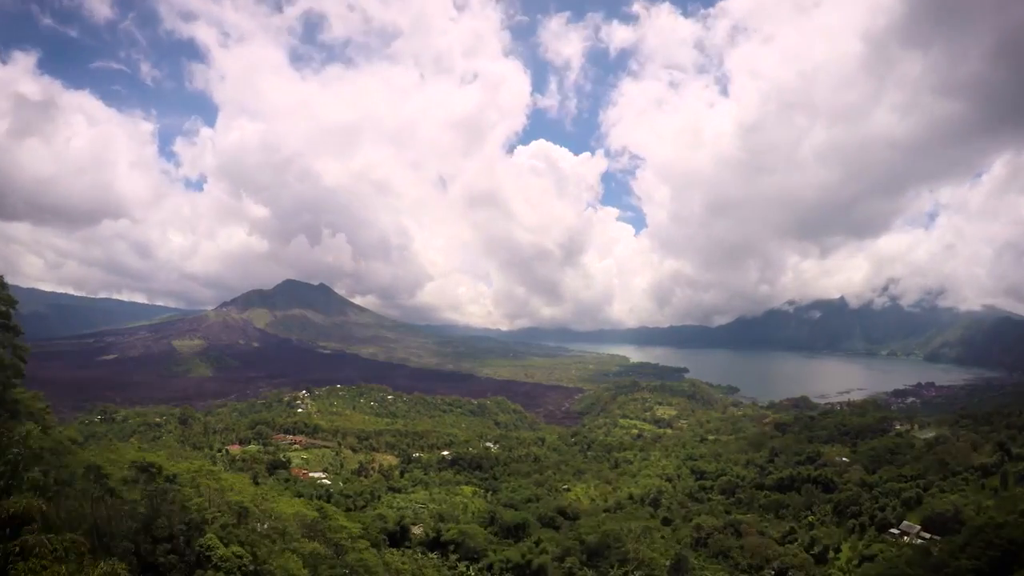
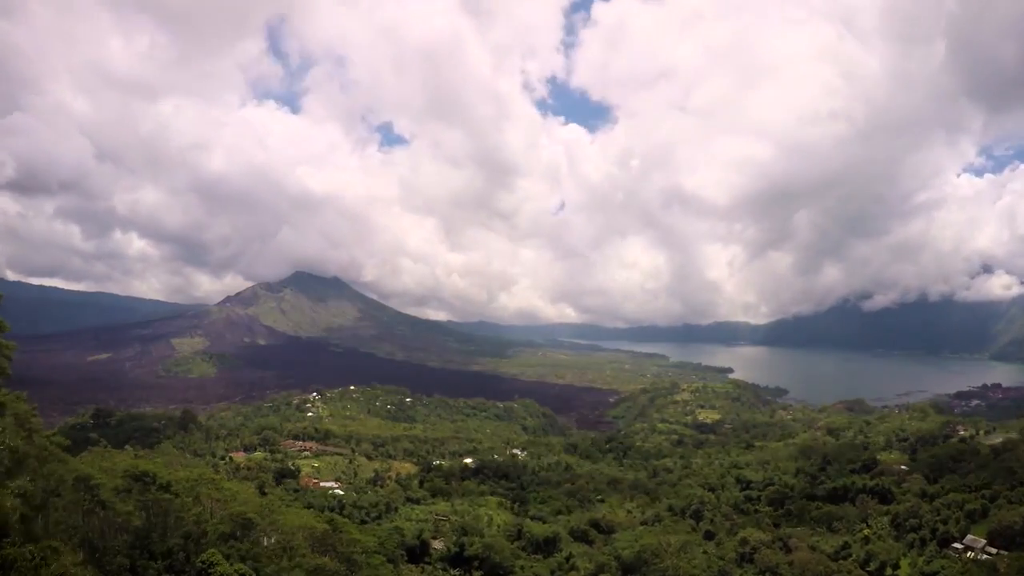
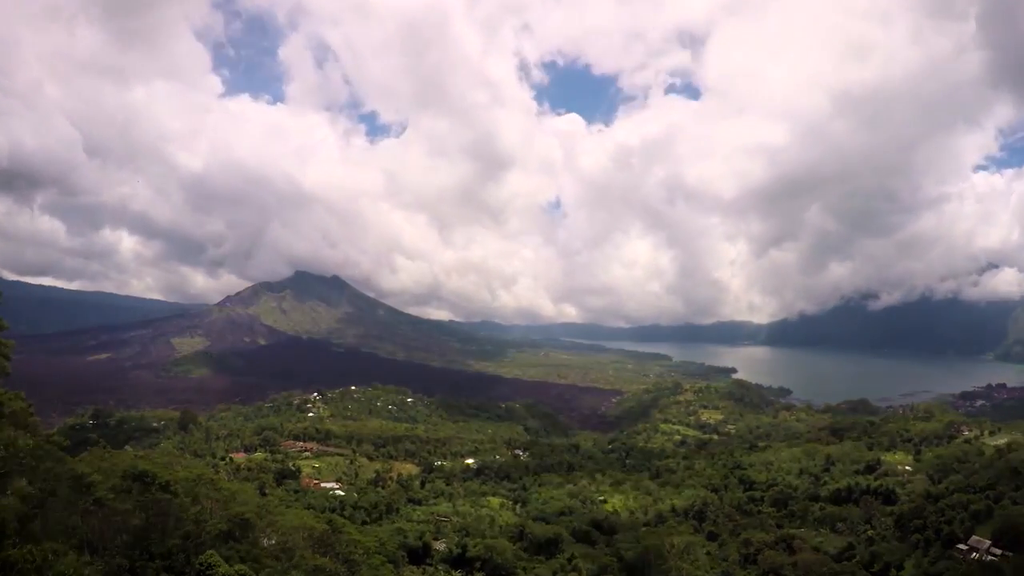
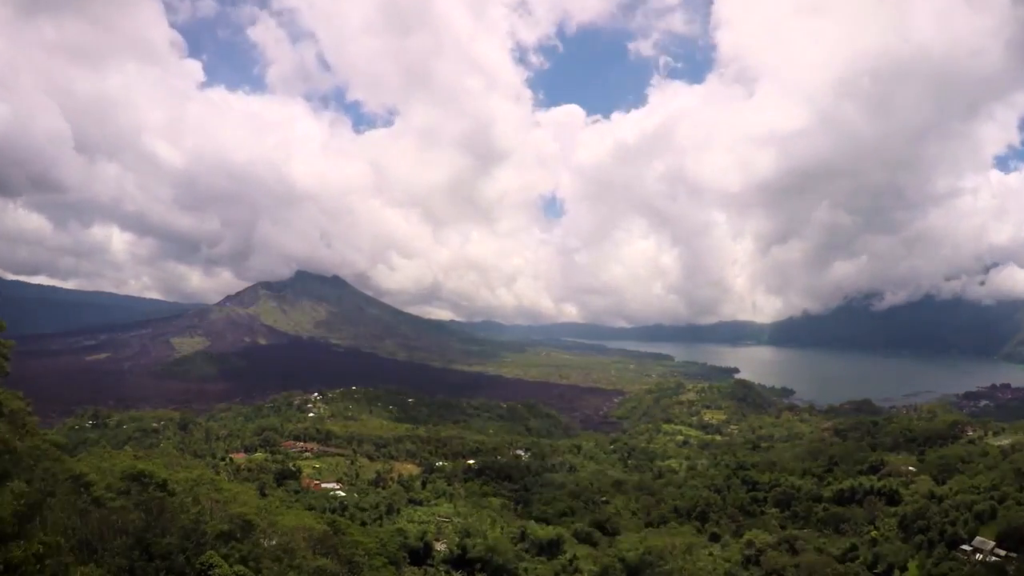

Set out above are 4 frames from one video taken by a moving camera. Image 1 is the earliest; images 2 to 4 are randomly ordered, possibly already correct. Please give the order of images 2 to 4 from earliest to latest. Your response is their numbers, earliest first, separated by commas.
2, 3, 4
